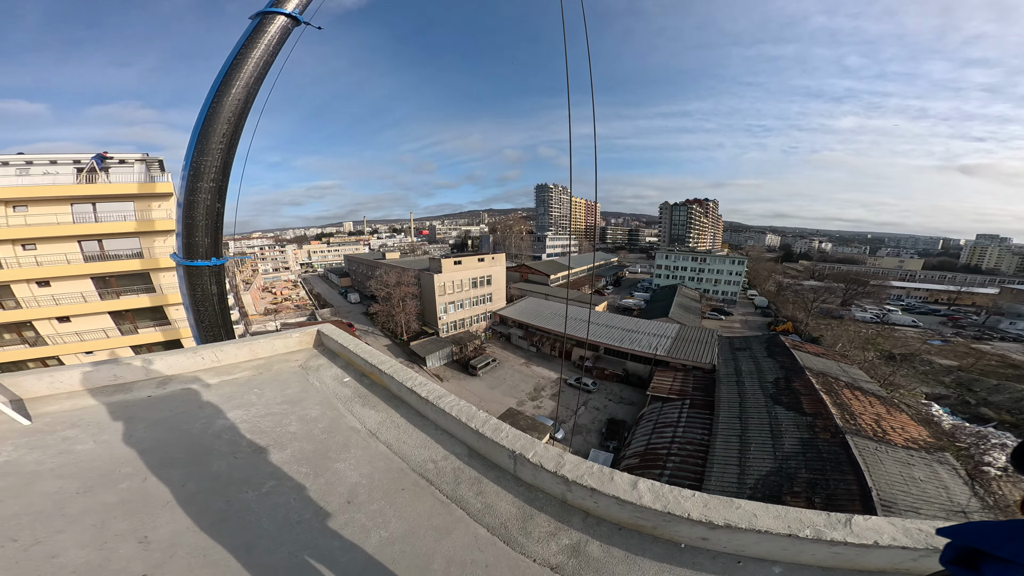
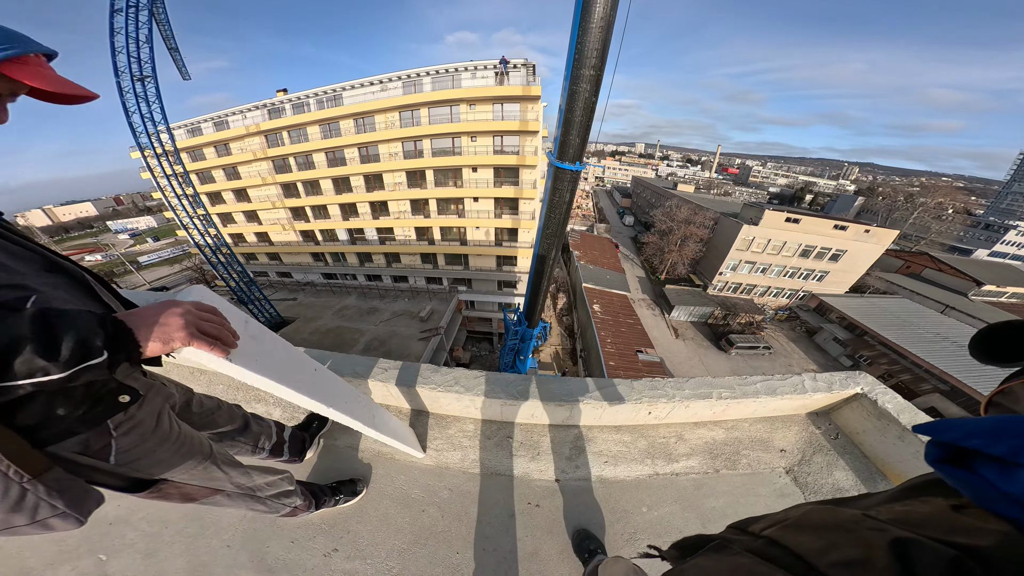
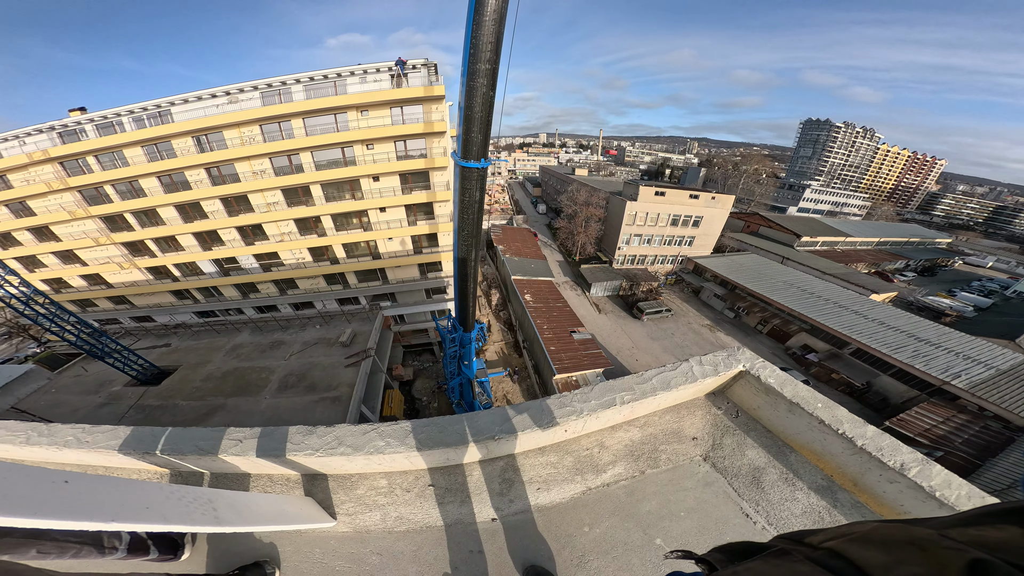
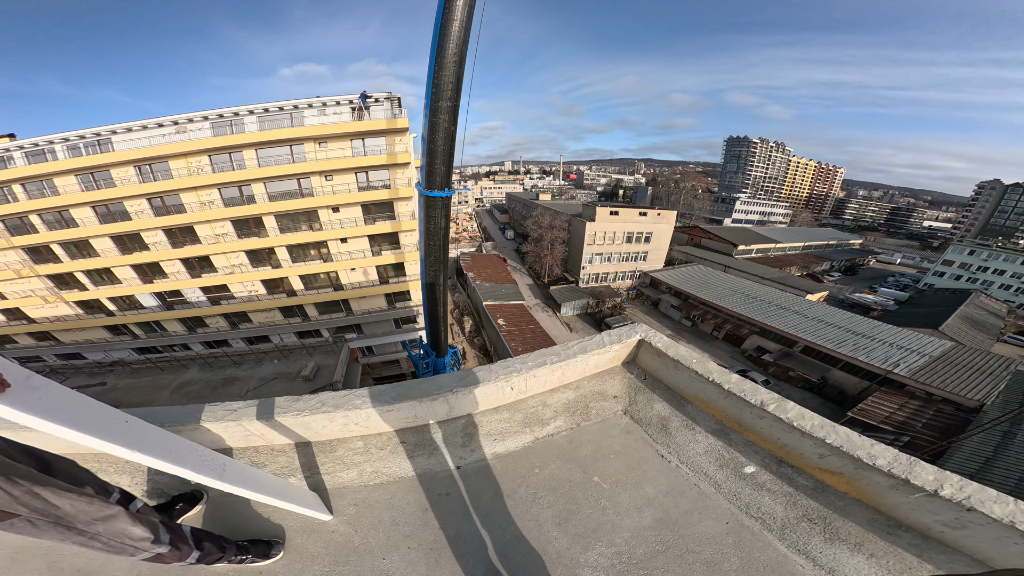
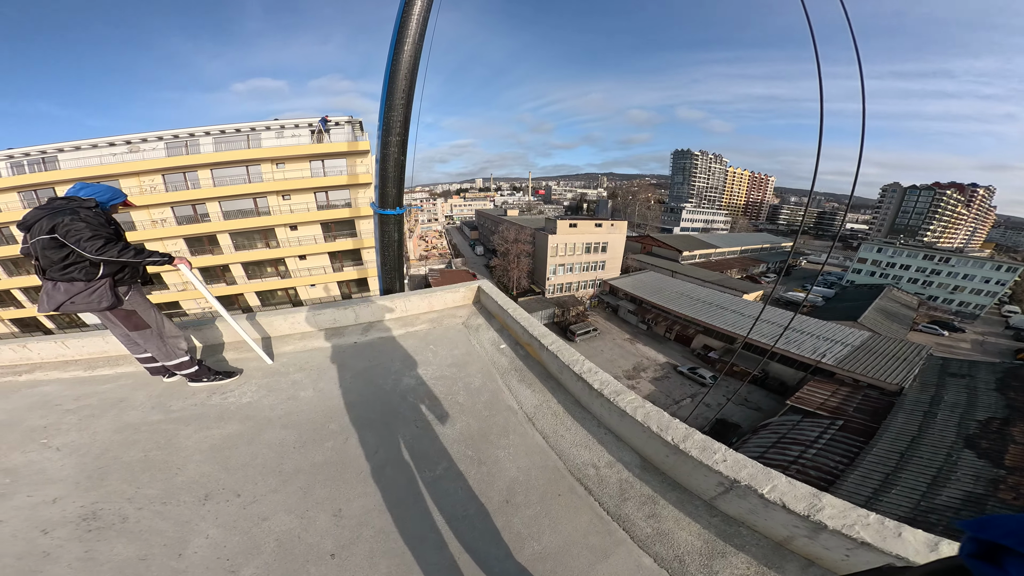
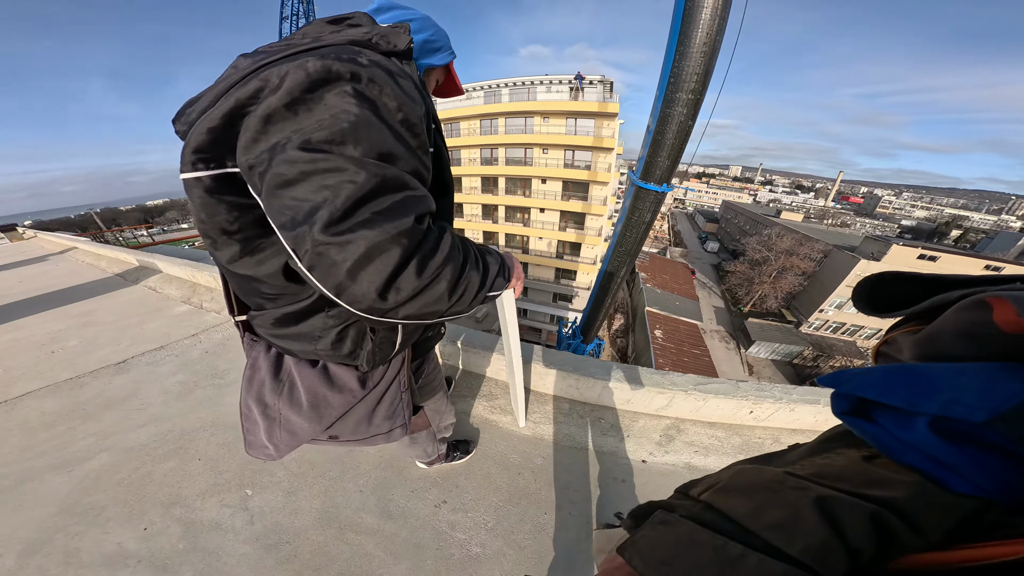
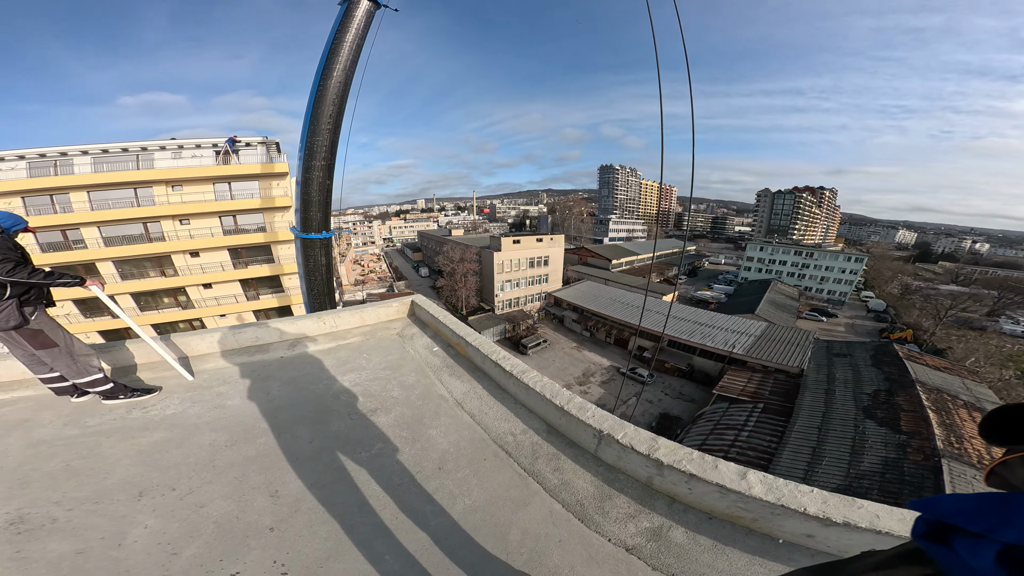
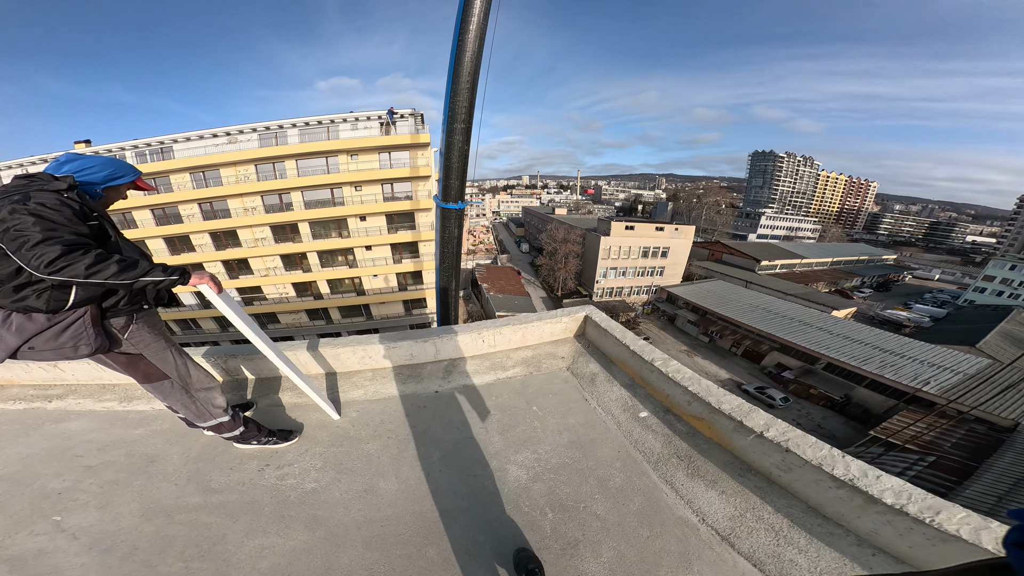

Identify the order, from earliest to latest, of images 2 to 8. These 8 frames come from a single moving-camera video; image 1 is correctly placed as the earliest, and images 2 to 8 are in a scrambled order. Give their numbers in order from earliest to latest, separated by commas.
7, 5, 8, 4, 3, 2, 6
